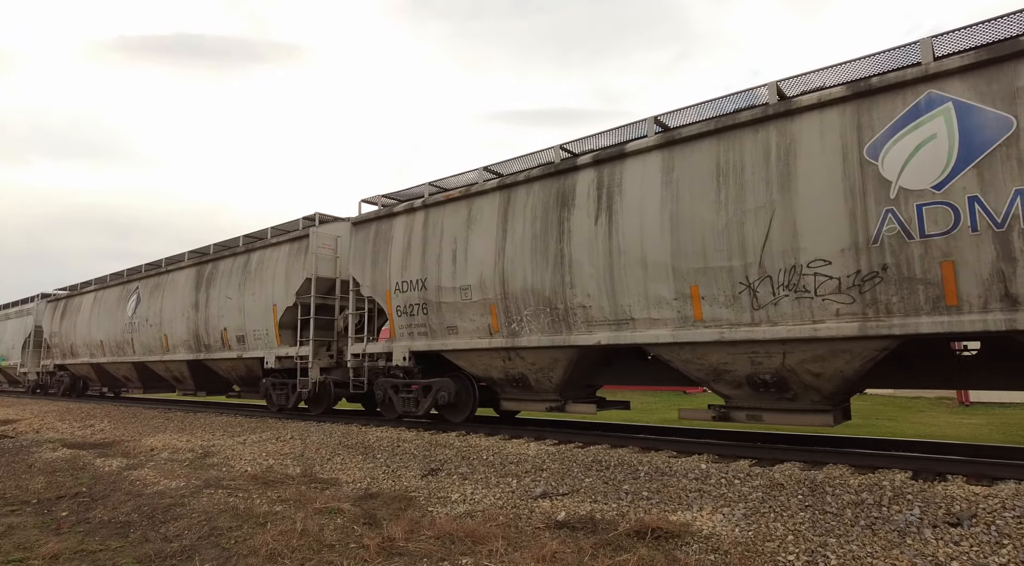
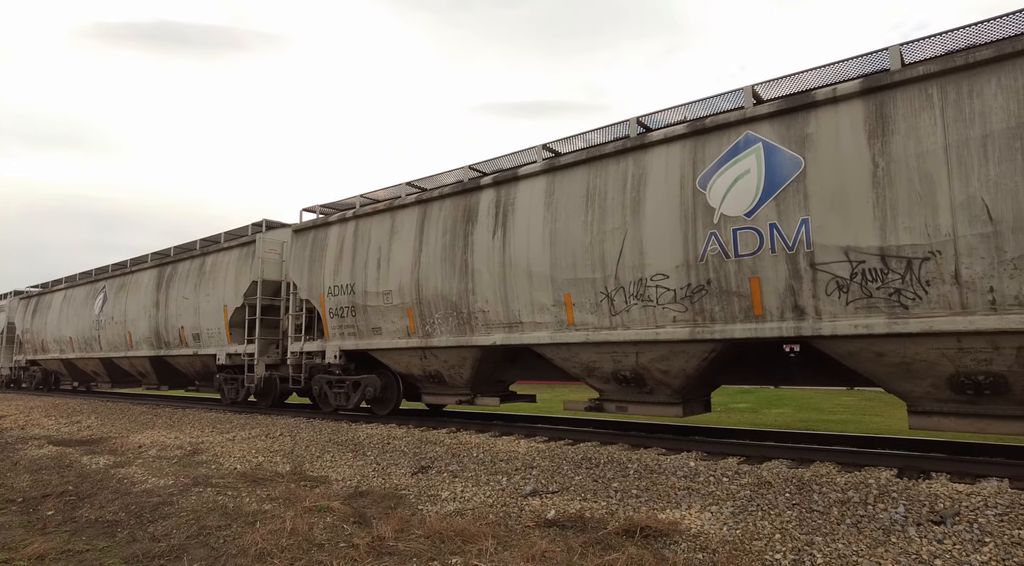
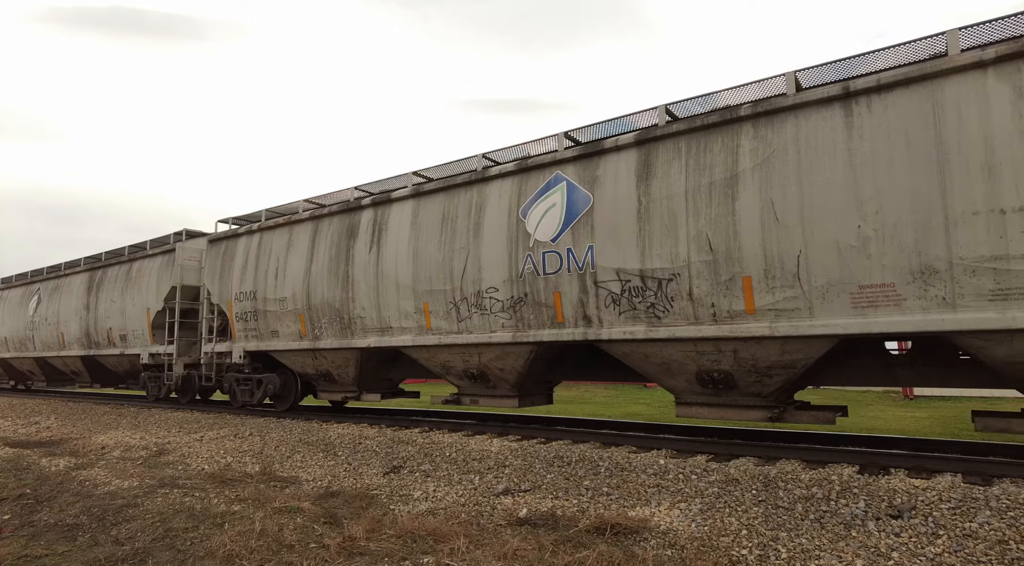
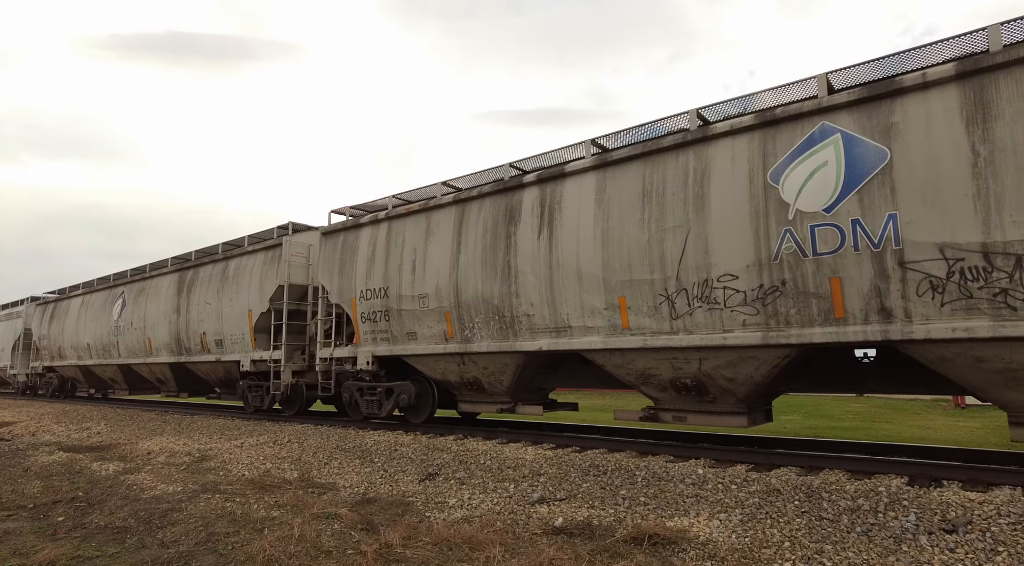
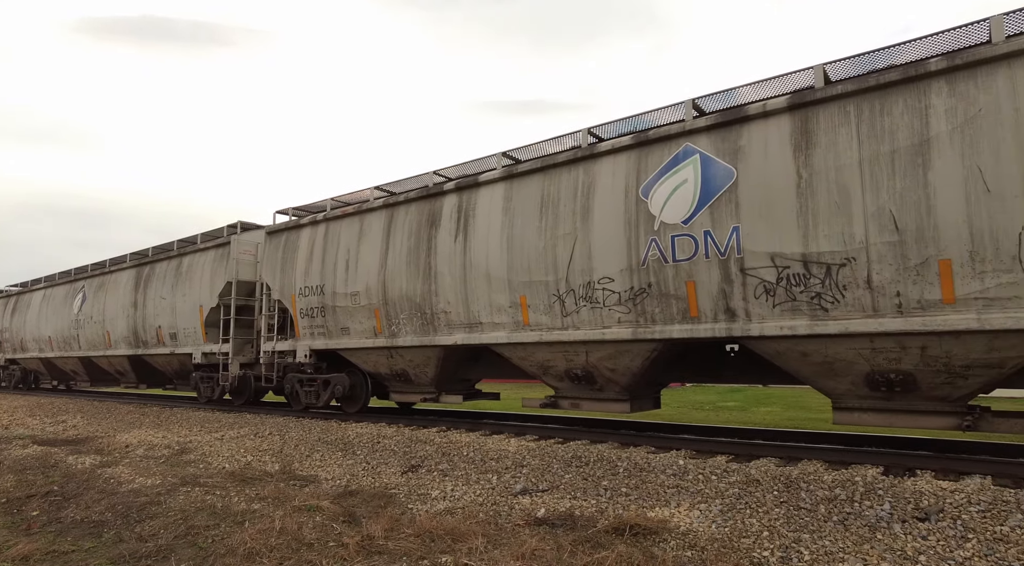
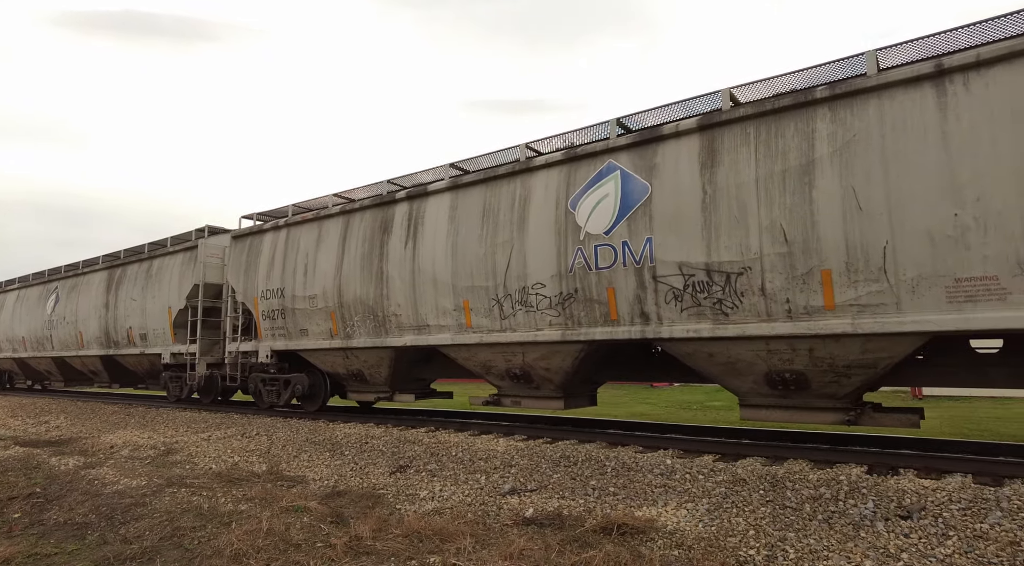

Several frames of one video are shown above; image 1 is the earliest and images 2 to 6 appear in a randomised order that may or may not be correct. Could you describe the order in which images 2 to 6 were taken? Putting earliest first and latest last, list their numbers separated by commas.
4, 2, 5, 6, 3
